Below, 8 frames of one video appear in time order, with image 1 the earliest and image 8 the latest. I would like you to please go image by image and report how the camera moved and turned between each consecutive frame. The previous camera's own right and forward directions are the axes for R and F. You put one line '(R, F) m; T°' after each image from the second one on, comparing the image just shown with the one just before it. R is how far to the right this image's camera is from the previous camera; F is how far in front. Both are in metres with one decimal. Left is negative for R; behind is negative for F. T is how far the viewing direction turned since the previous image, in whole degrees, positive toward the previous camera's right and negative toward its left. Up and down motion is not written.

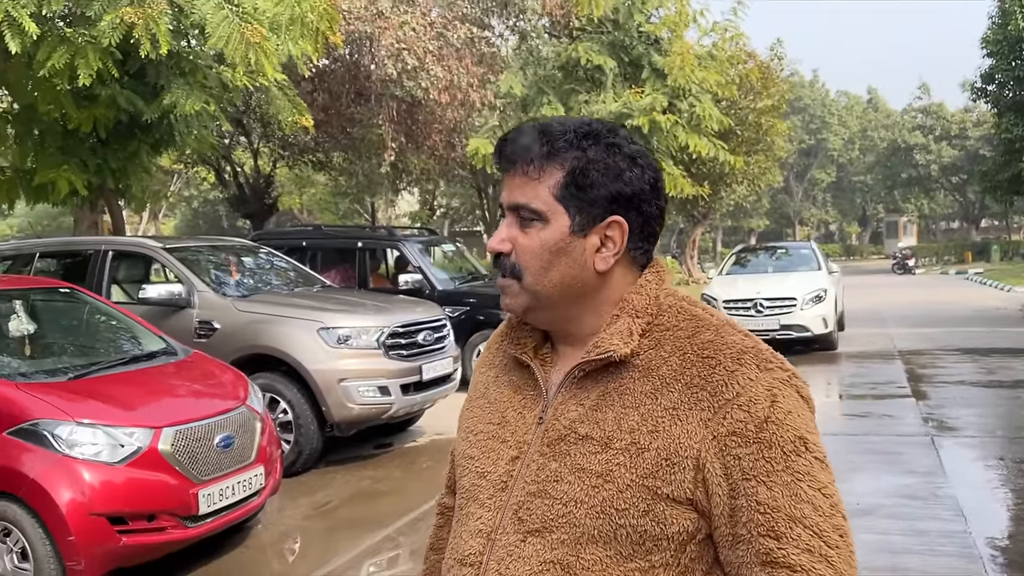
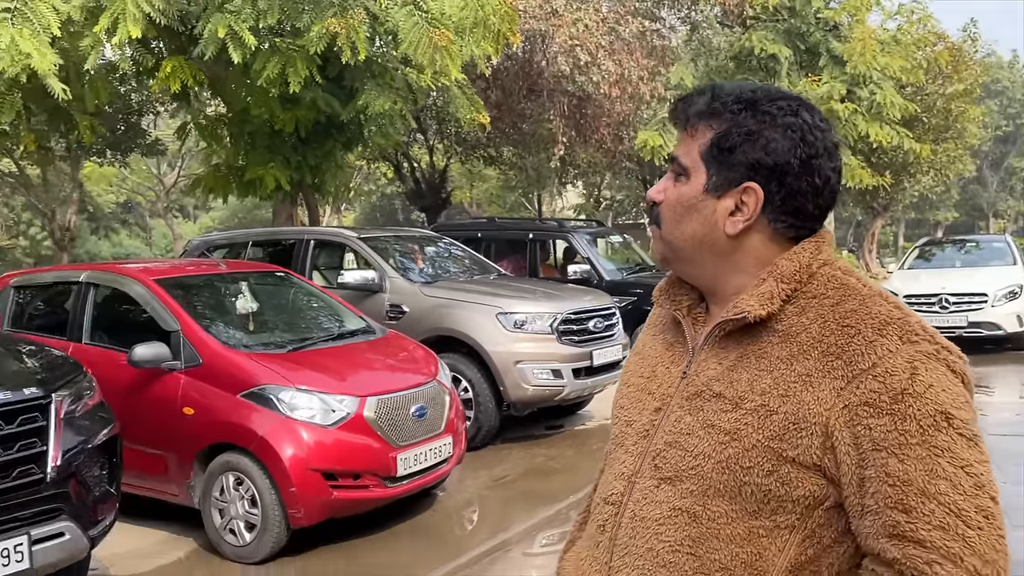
(-0.1, -0.2) m; -11°
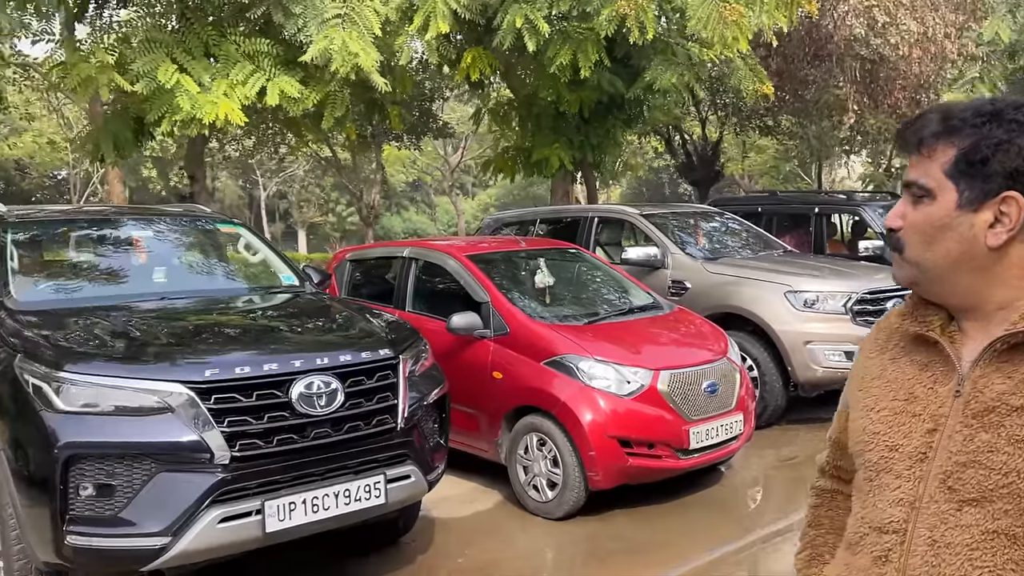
(-0.1, -0.2) m; -17°
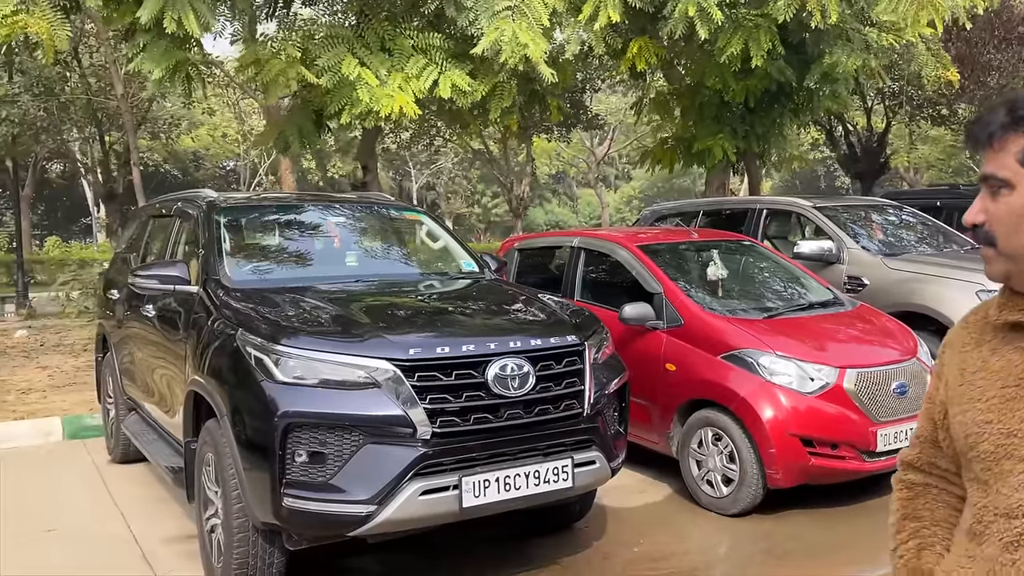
(-0.2, 0.0) m; -9°
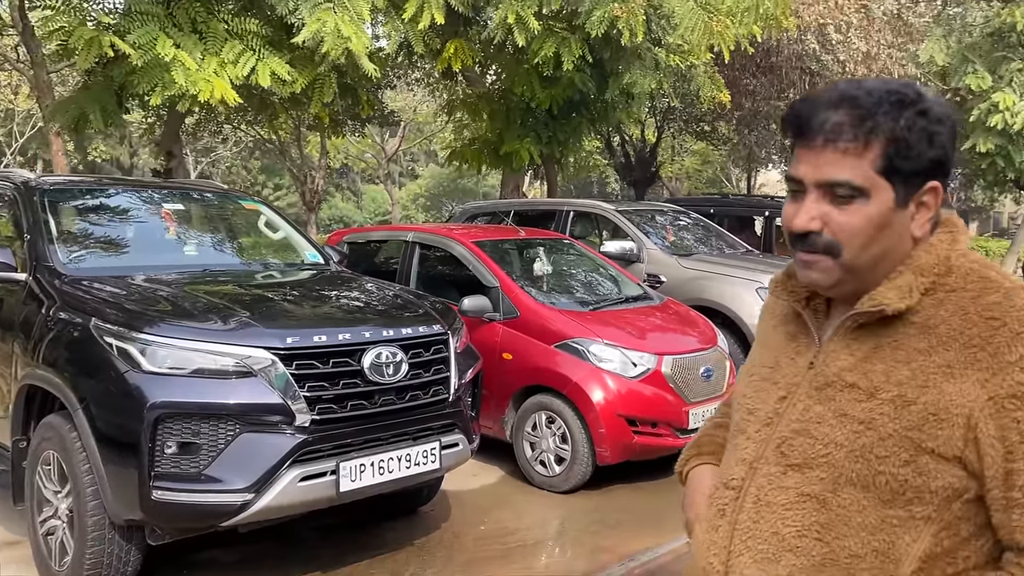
(-0.4, -0.1) m; +15°
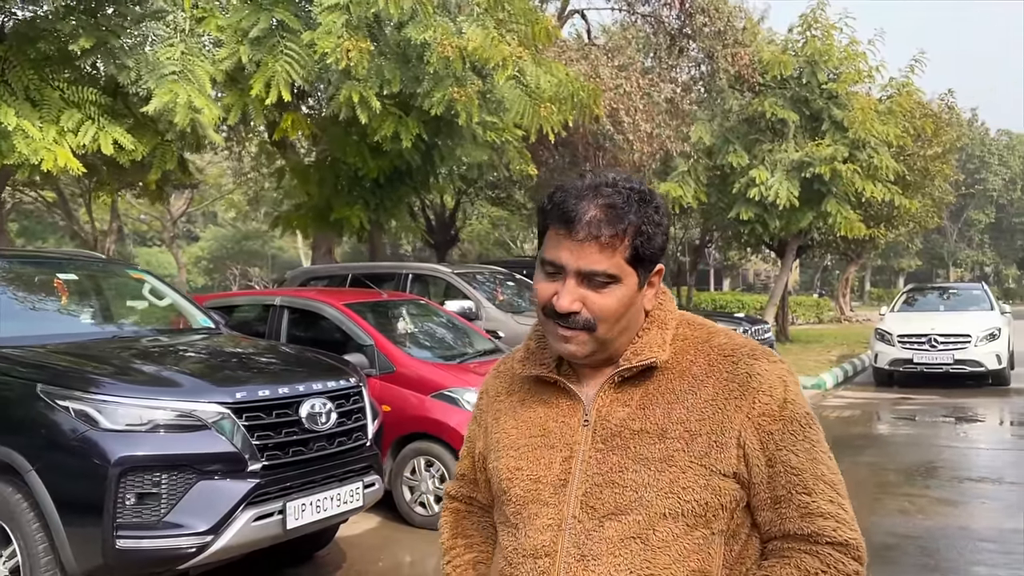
(-0.6, -0.5) m; +14°
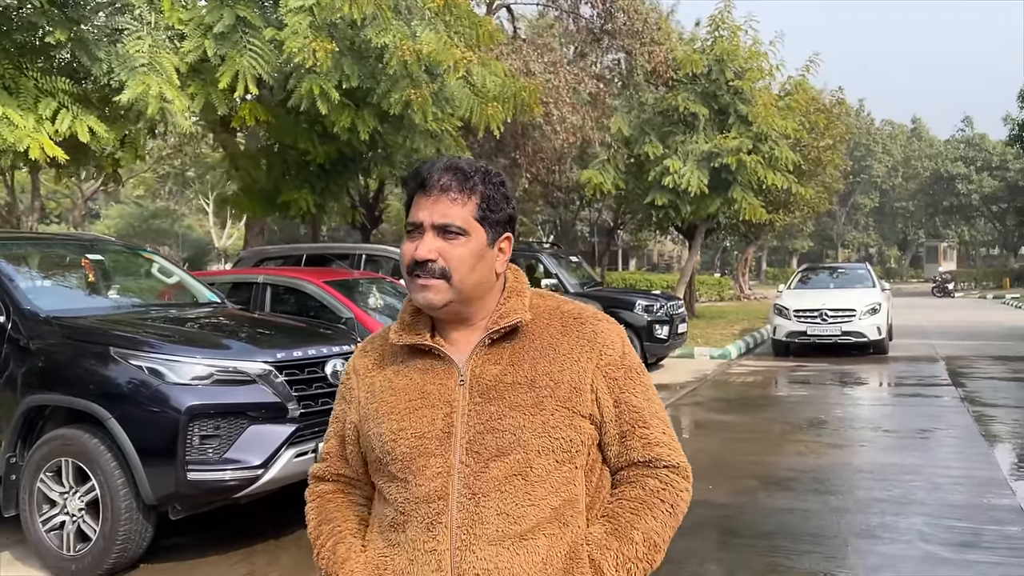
(-0.4, -0.8) m; +6°
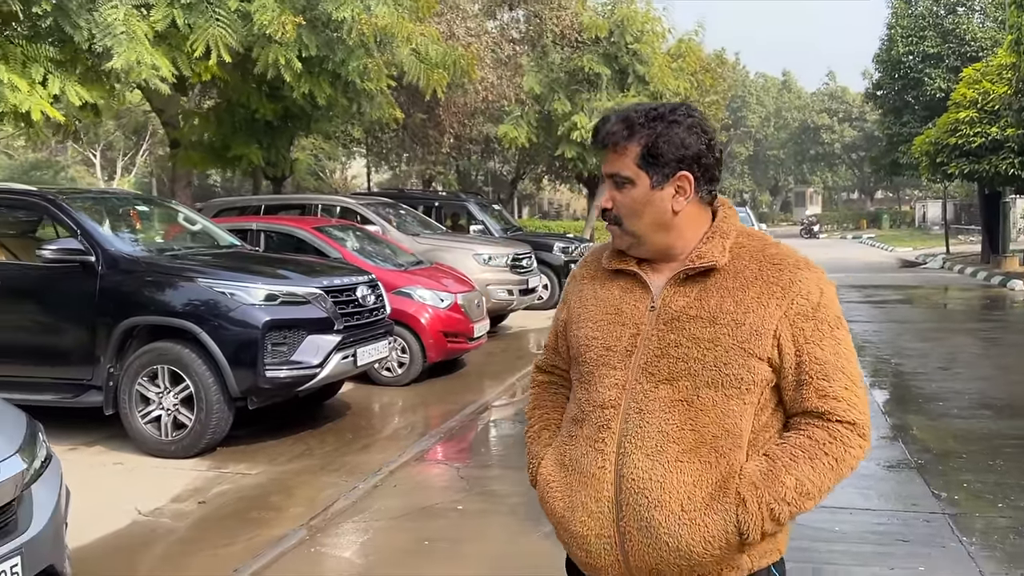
(-0.7, -1.3) m; +8°
